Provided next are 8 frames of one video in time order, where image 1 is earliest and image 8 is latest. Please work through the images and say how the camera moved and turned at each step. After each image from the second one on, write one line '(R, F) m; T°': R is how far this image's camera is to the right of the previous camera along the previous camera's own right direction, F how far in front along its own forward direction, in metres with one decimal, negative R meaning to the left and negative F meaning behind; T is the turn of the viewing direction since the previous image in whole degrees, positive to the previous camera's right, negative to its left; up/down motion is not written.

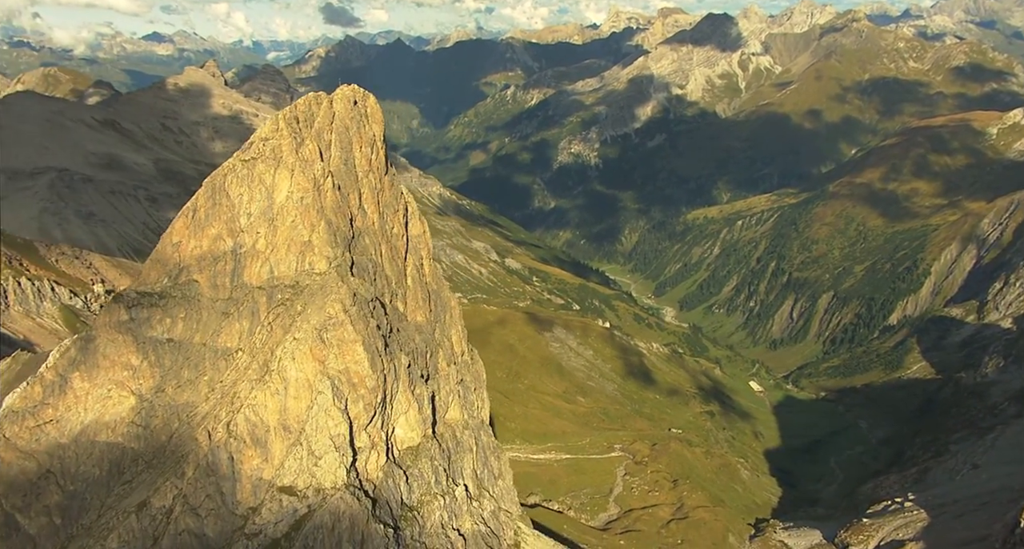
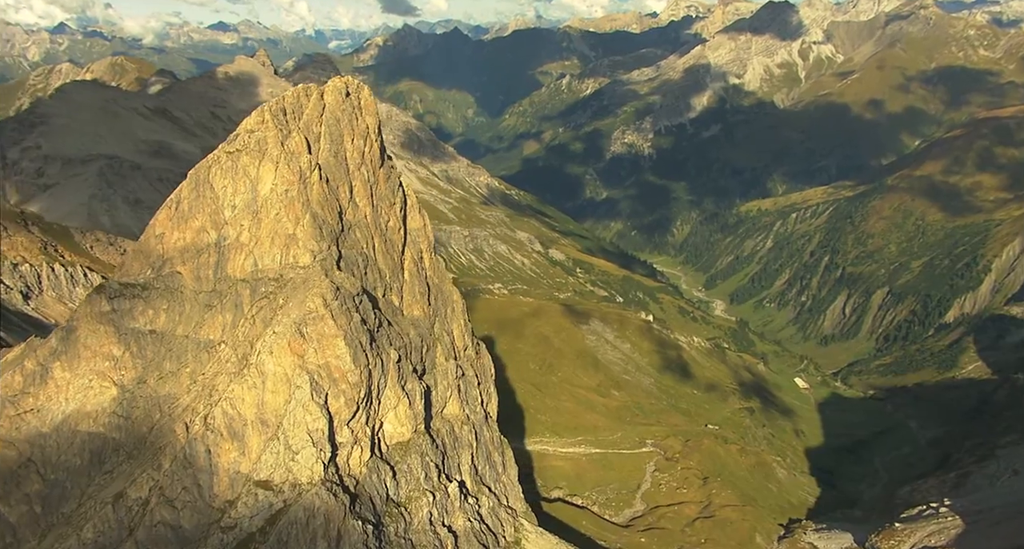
(+4.7, +1.6) m; -3°
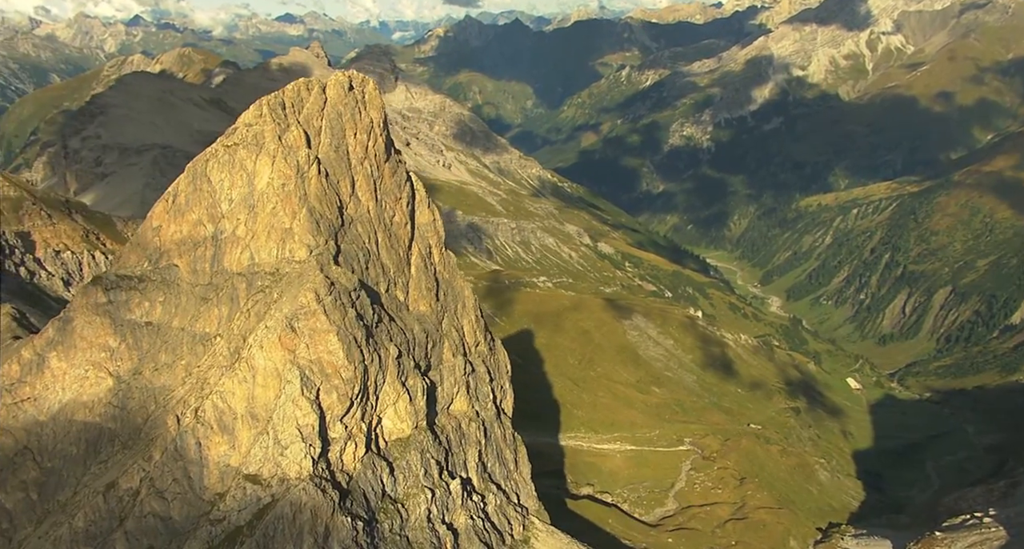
(+4.2, +1.4) m; -3°
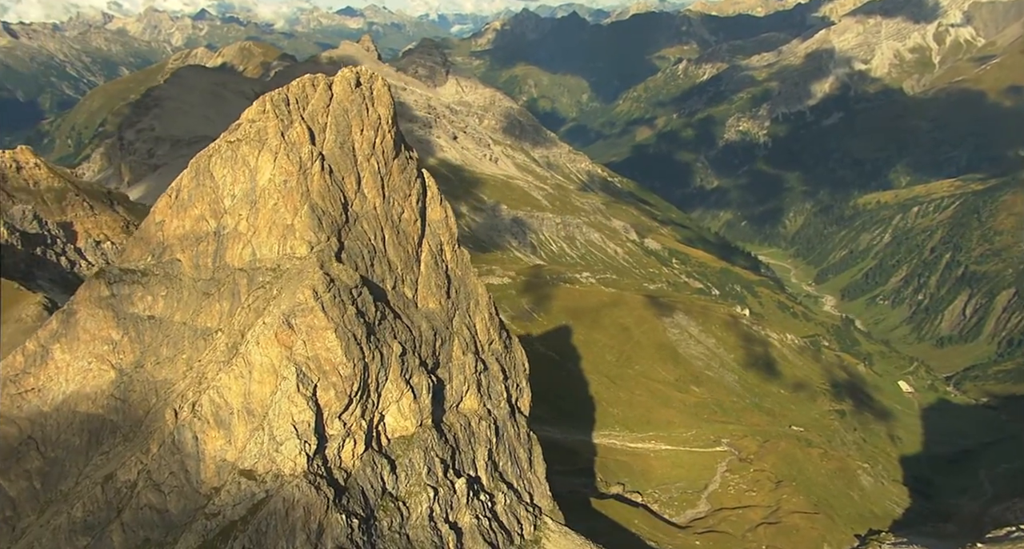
(+3.6, +1.1) m; -3°
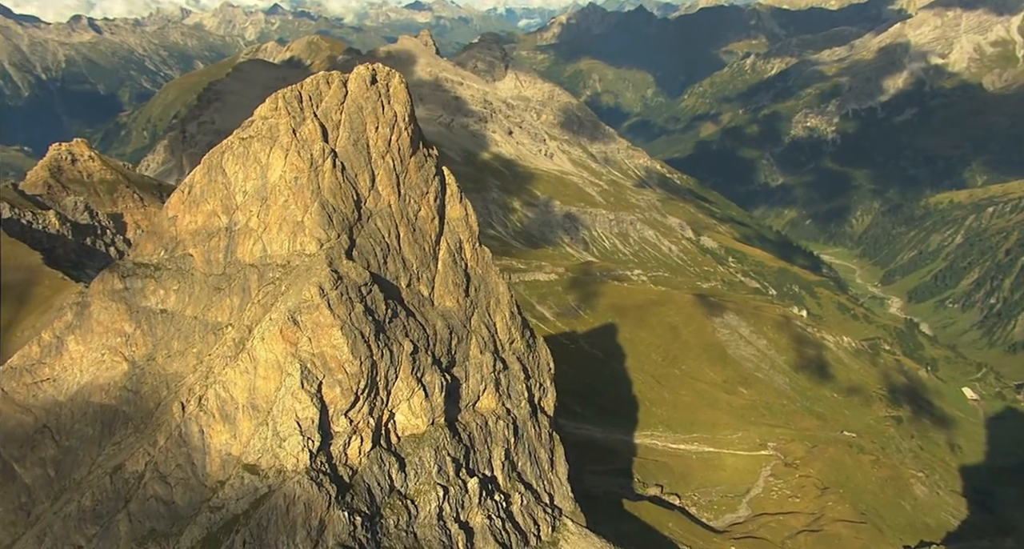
(+3.5, +1.1) m; -4°
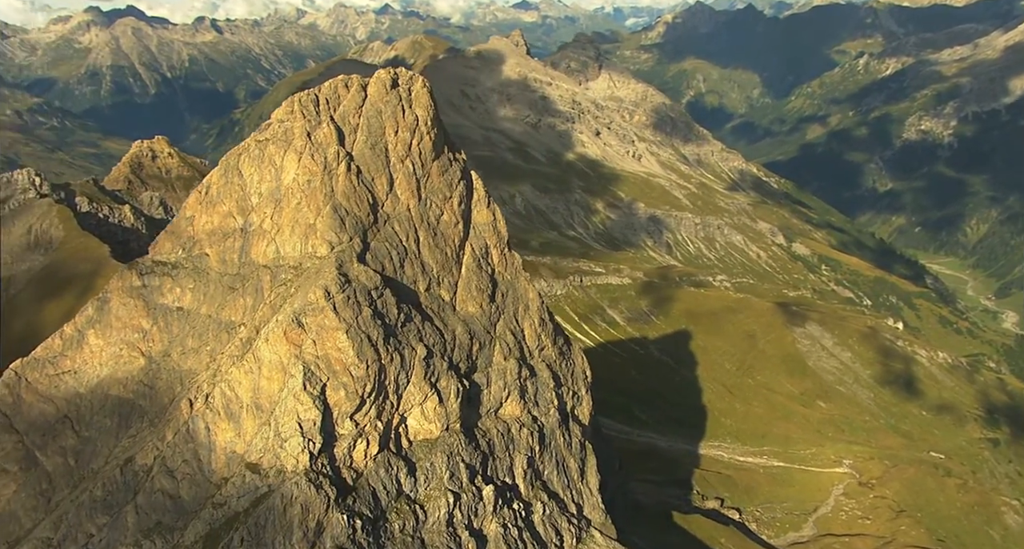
(+5.9, +1.5) m; -6°
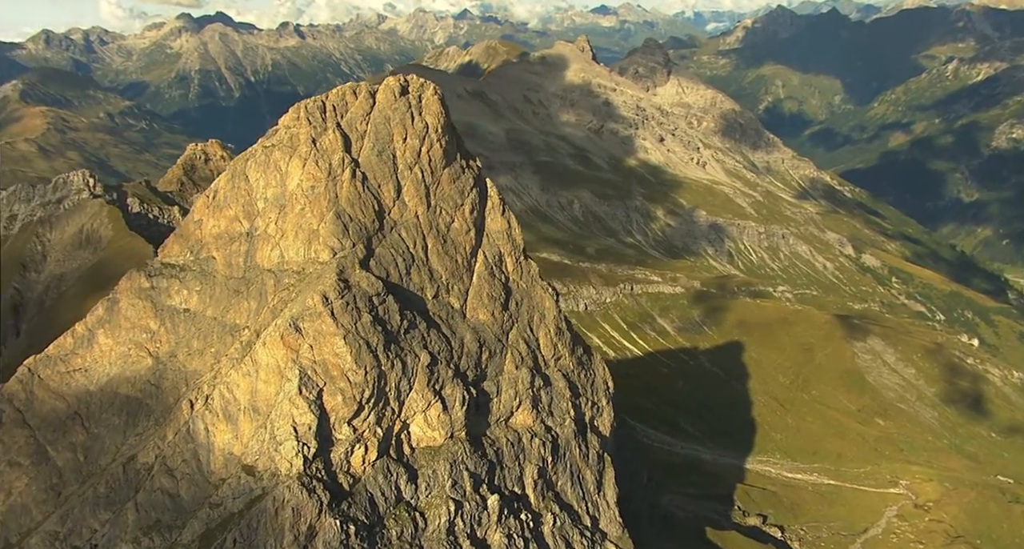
(+4.8, +0.8) m; -4°
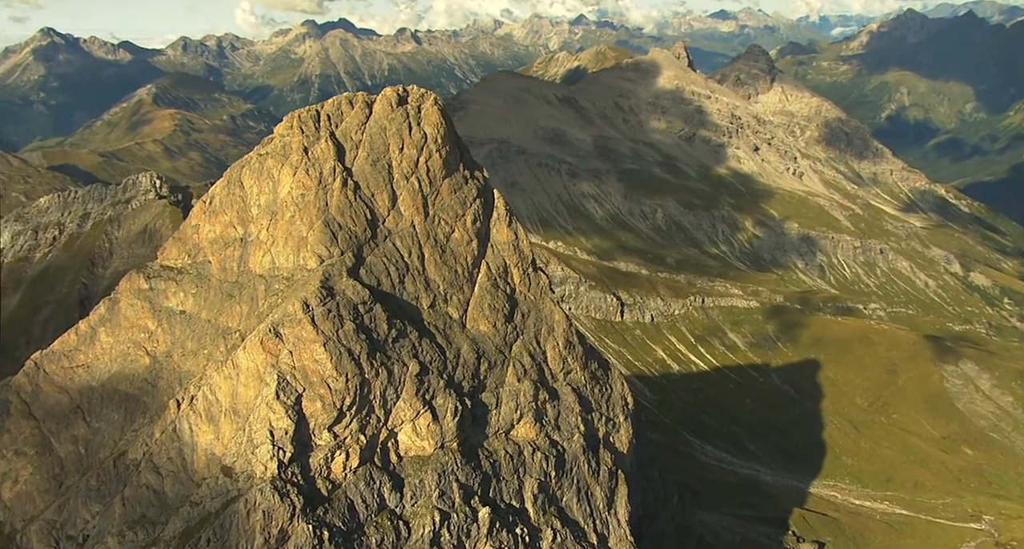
(+8.3, +0.9) m; -6°
